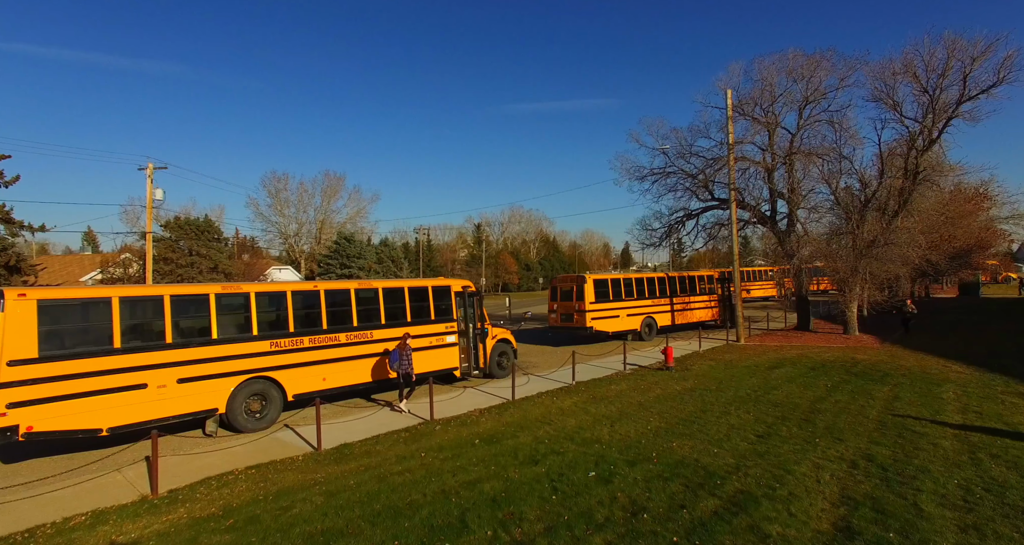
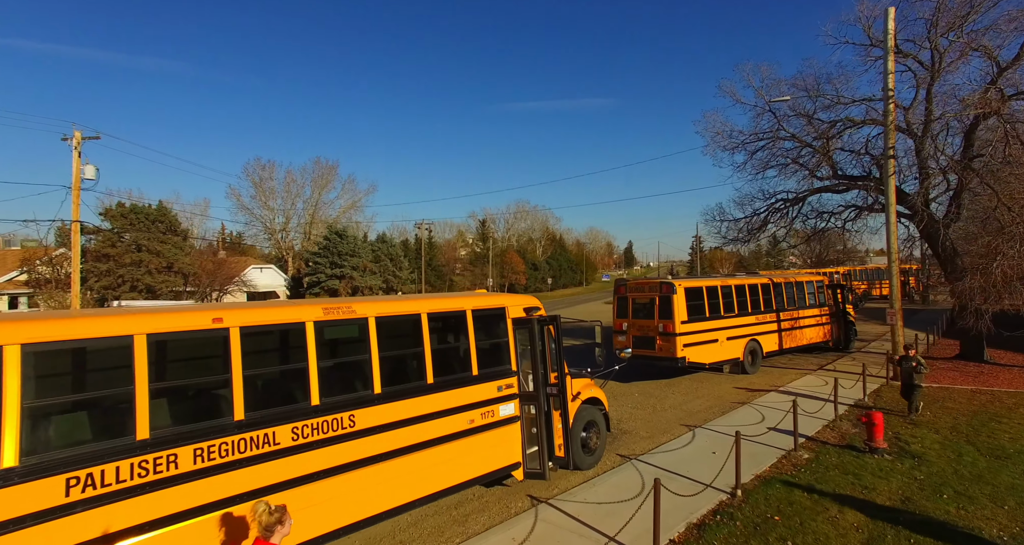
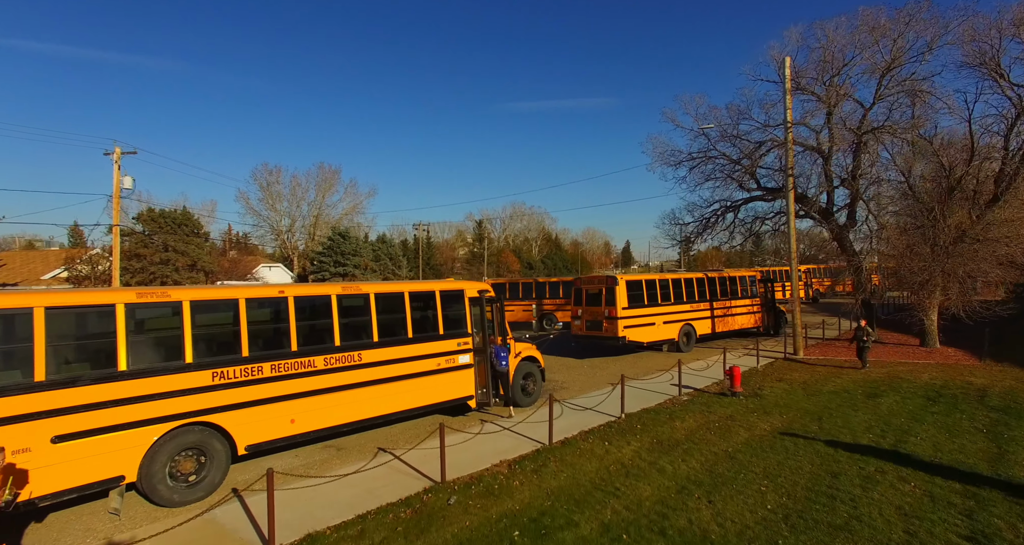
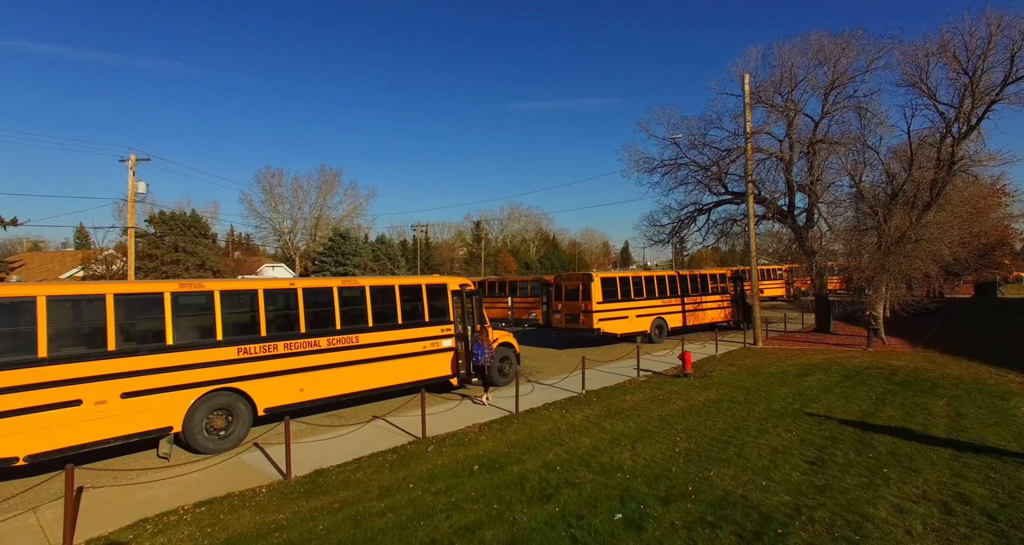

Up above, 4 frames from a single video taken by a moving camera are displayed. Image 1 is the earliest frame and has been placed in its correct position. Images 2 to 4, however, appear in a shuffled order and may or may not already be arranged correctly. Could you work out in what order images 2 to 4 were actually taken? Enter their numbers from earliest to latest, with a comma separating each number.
4, 3, 2
